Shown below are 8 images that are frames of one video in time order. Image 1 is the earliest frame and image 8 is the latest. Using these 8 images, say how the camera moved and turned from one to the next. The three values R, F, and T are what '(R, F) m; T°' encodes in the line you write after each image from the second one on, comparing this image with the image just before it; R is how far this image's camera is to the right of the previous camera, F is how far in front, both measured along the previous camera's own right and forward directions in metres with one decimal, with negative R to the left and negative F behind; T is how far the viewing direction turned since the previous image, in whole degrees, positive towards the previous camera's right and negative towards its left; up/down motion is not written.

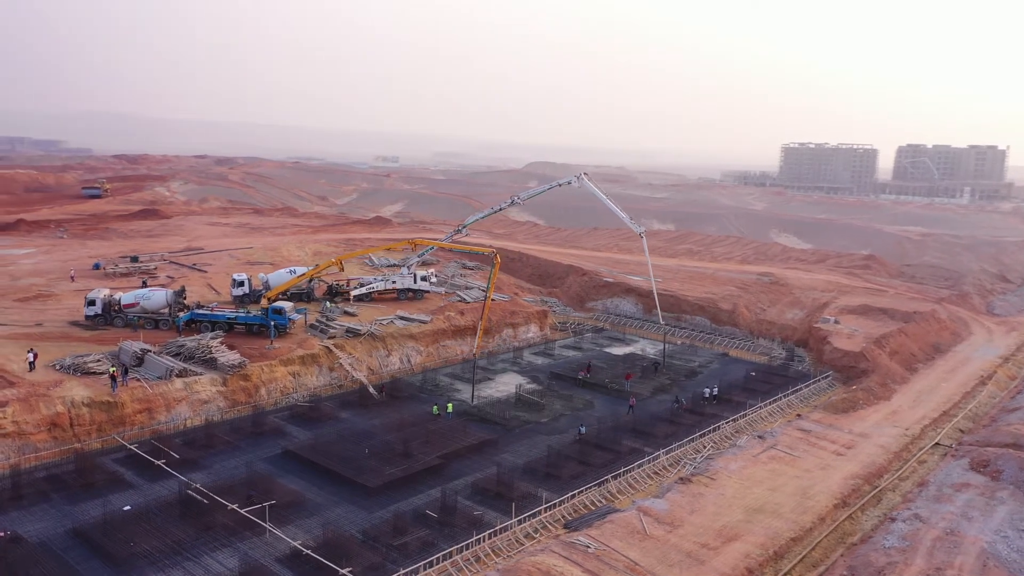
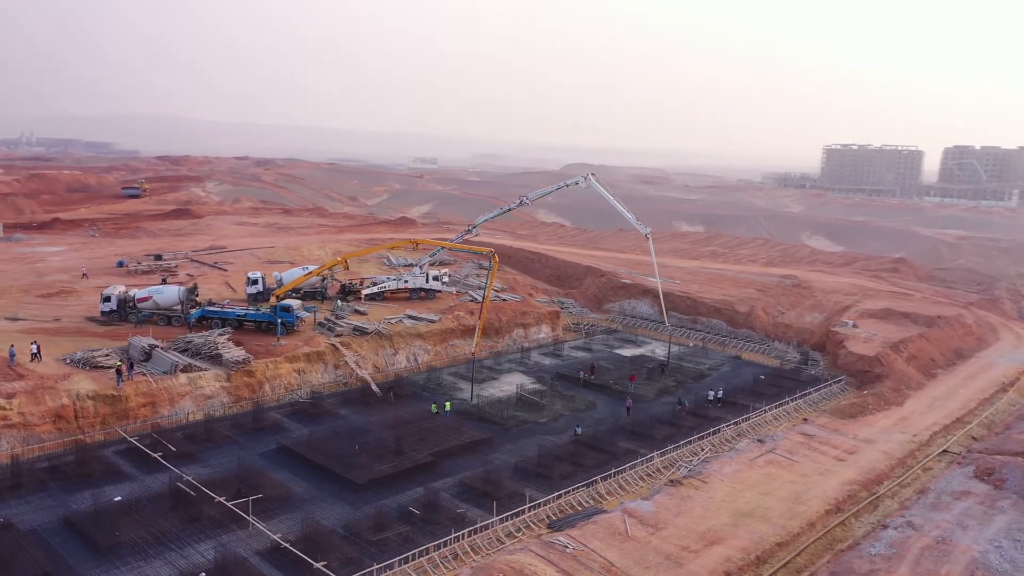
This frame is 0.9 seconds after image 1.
(+0.9, 0.0) m; -2°
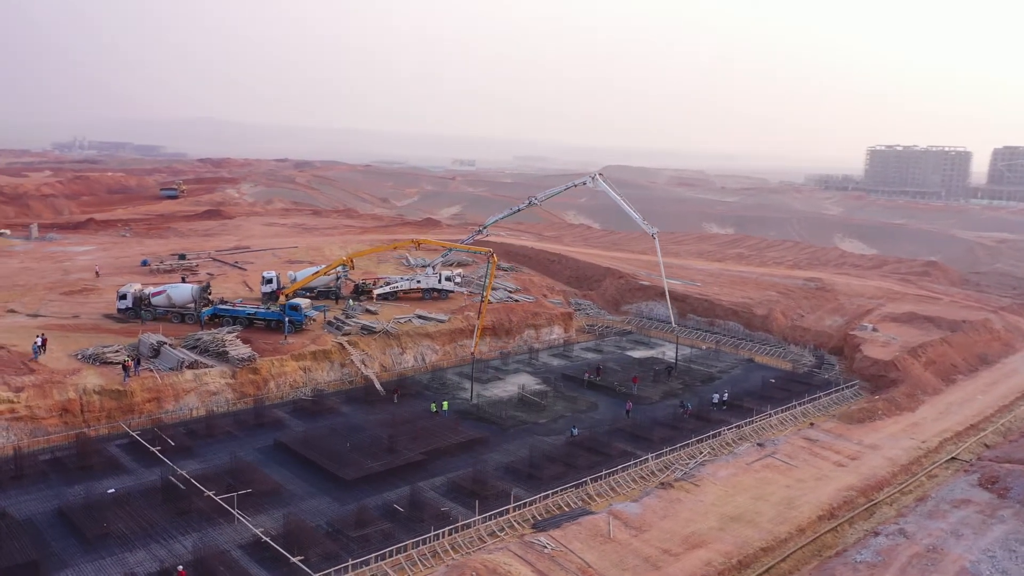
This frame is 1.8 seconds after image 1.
(+0.9, 0.0) m; -2°
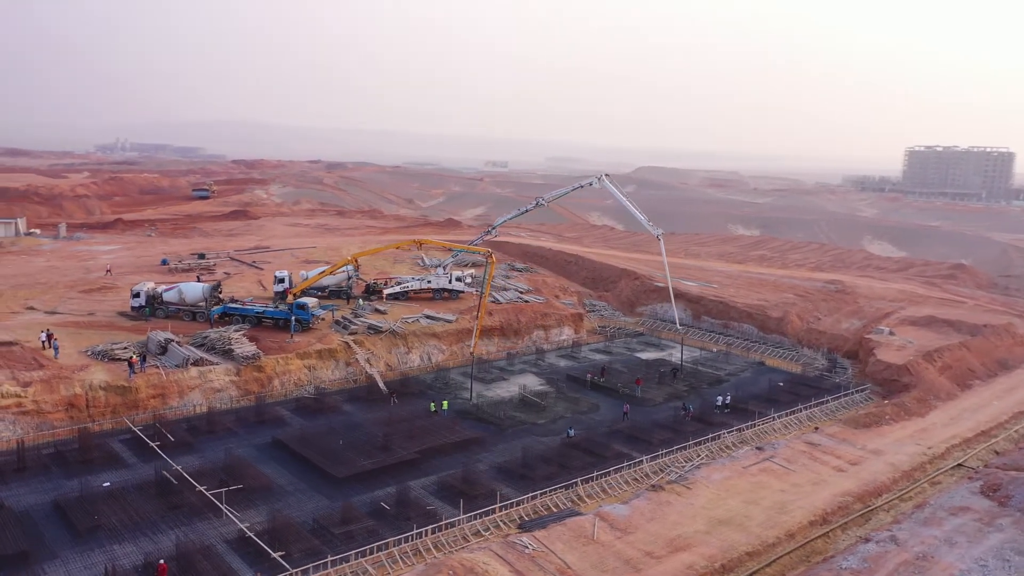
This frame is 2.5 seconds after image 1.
(+0.8, 0.0) m; -2°
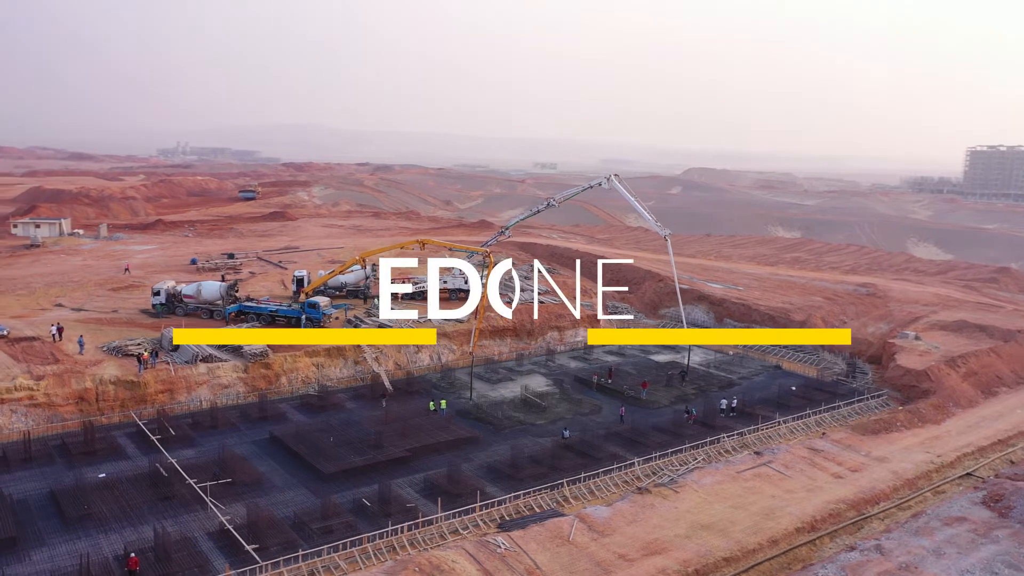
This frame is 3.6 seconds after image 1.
(+1.2, 0.0) m; -3°
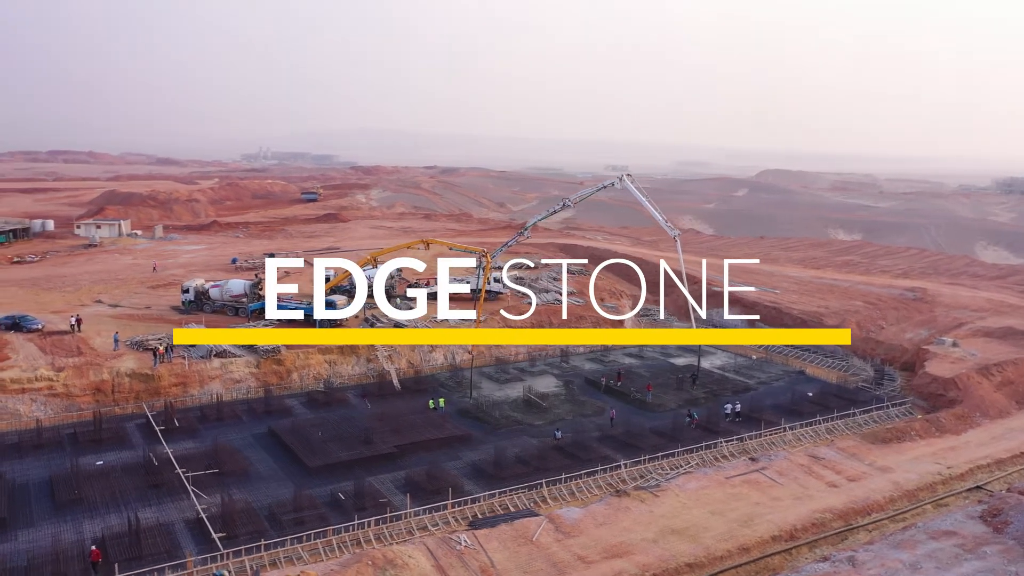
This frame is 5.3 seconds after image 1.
(+1.7, 0.0) m; -5°
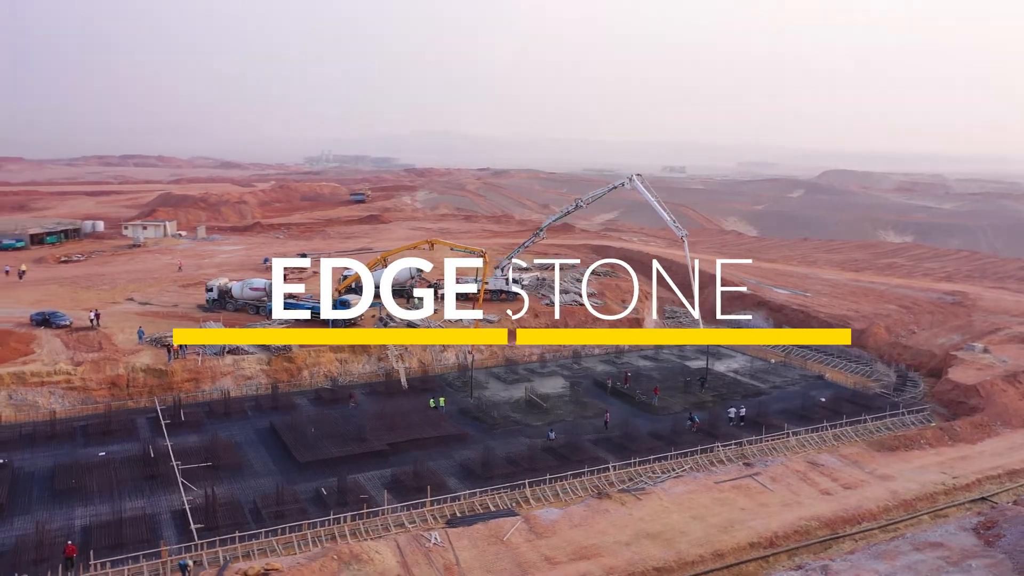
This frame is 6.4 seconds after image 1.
(+1.4, 0.0) m; -4°
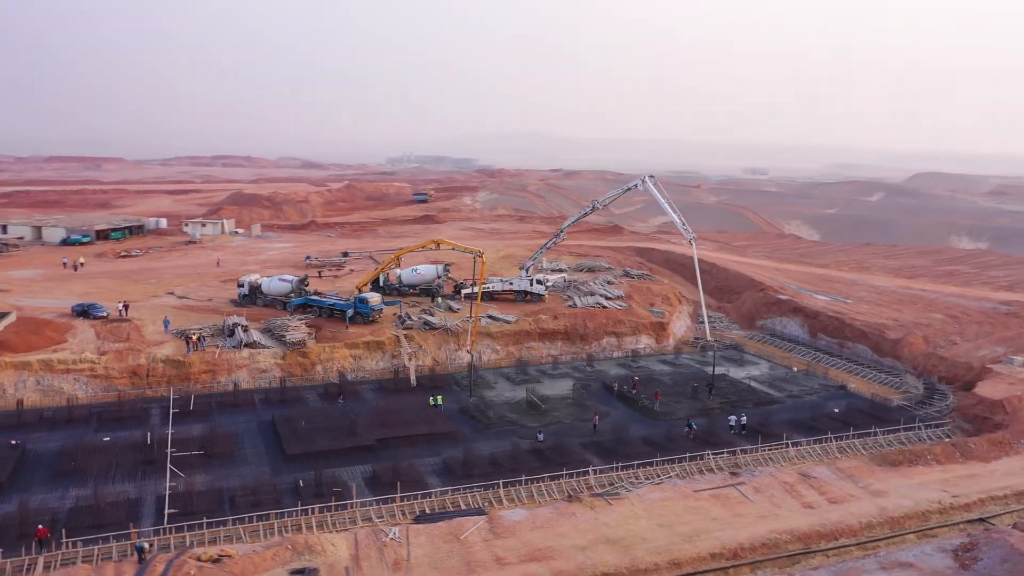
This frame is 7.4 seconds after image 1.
(+1.9, -0.1) m; -5°
